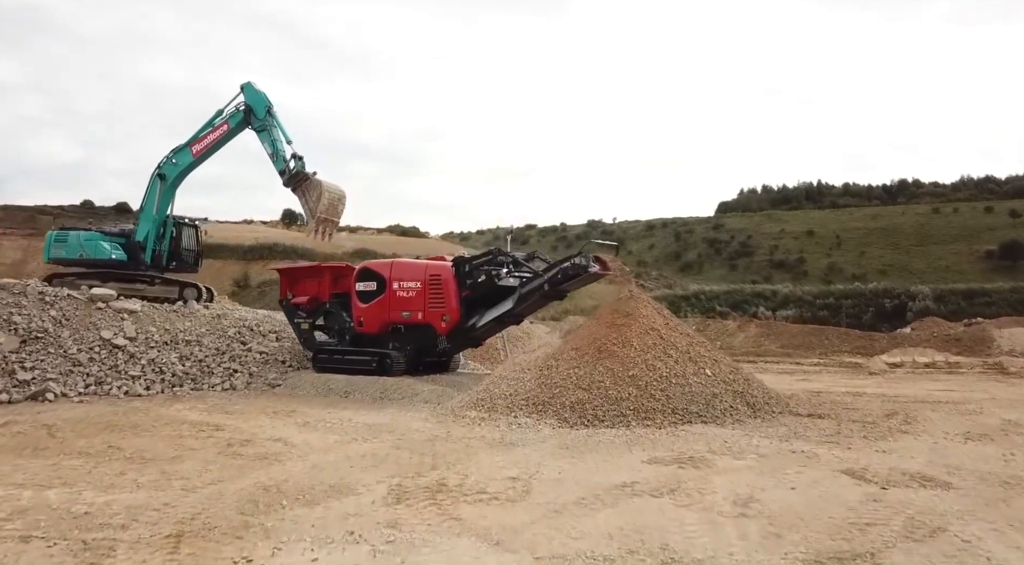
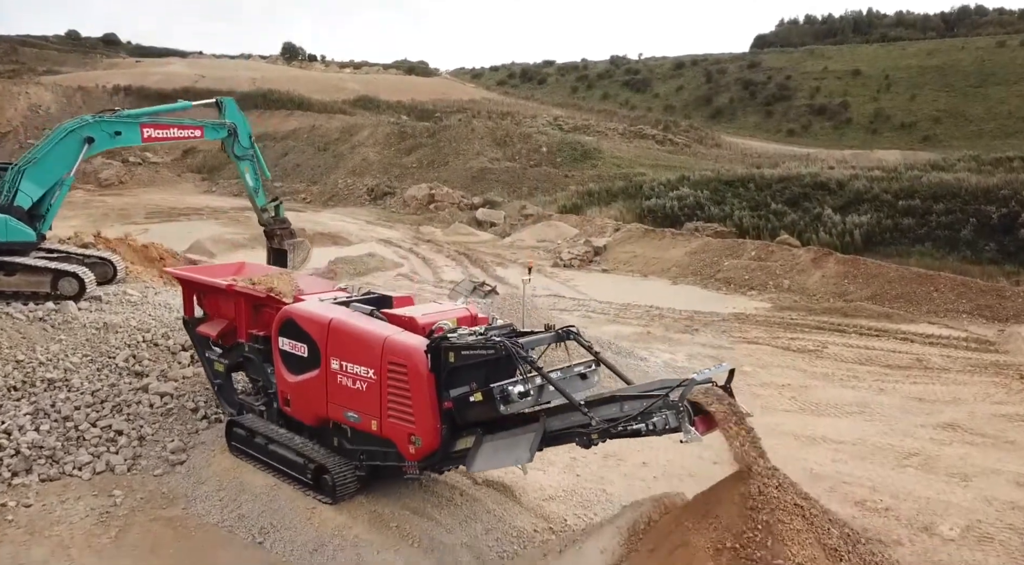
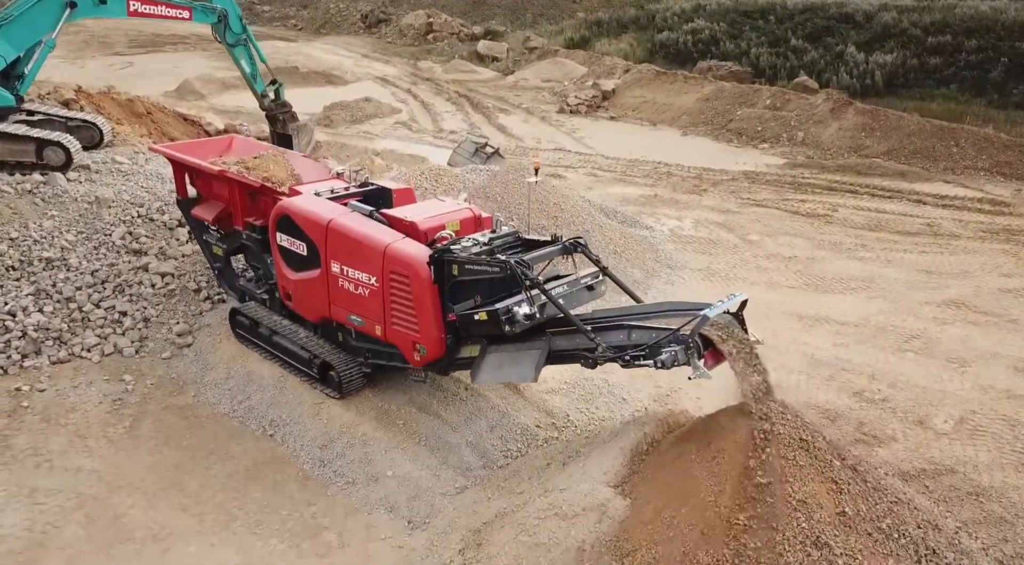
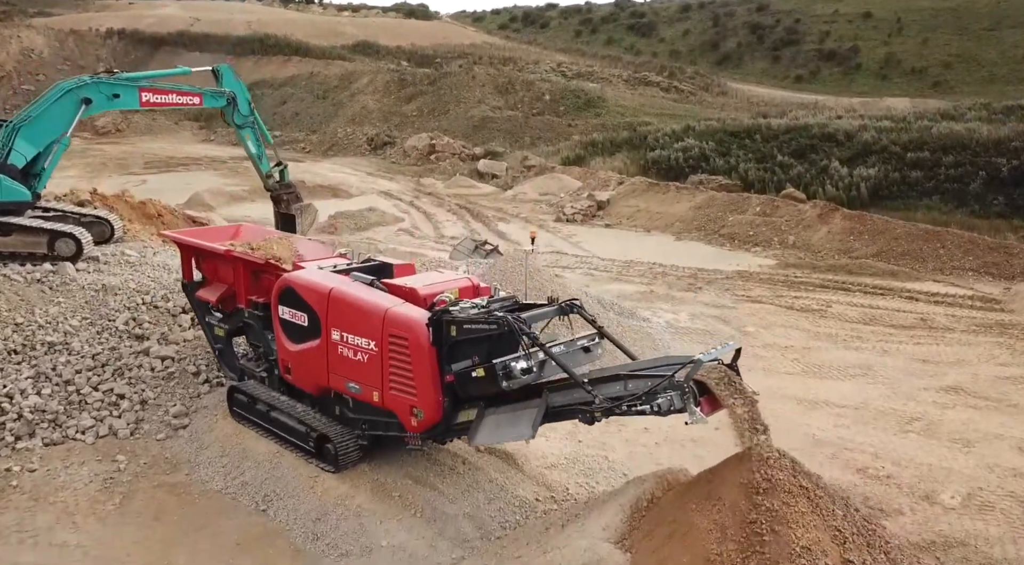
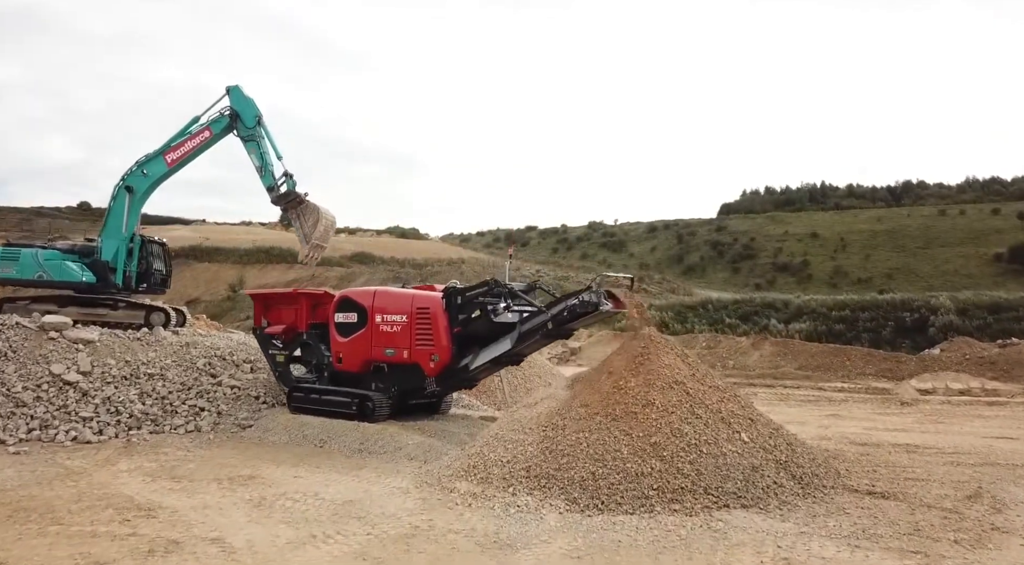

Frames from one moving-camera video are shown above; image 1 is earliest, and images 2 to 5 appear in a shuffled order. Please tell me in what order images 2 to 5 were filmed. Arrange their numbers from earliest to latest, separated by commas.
5, 2, 4, 3
